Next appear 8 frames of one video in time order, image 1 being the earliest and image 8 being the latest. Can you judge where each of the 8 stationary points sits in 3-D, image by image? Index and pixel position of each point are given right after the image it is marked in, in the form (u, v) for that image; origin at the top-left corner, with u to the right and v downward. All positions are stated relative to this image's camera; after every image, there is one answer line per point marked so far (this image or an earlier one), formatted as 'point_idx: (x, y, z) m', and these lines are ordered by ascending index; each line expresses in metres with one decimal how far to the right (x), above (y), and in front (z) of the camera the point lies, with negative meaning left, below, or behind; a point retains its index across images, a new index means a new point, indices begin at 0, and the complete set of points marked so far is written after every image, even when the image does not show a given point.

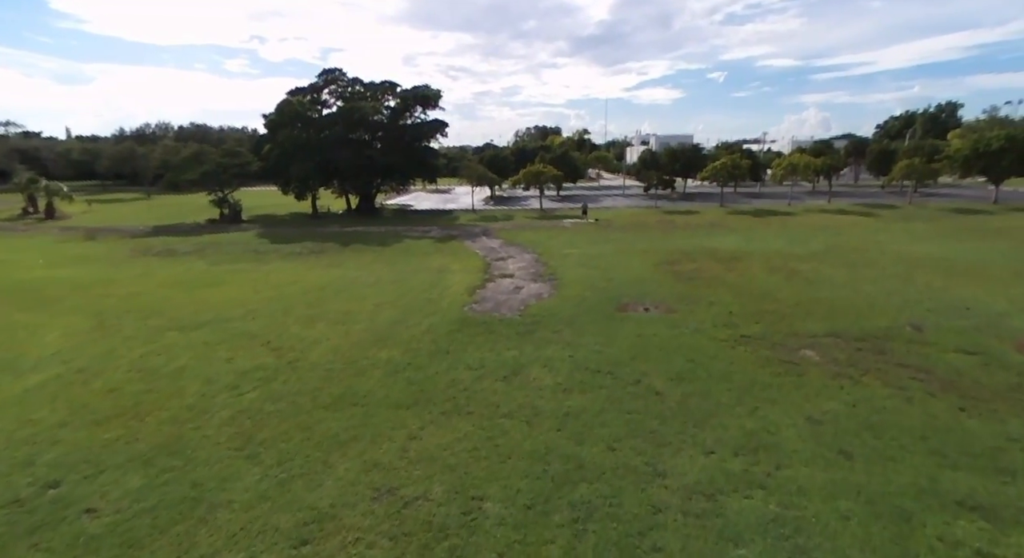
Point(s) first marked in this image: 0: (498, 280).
0: (-0.6, -0.1, +18.7) m
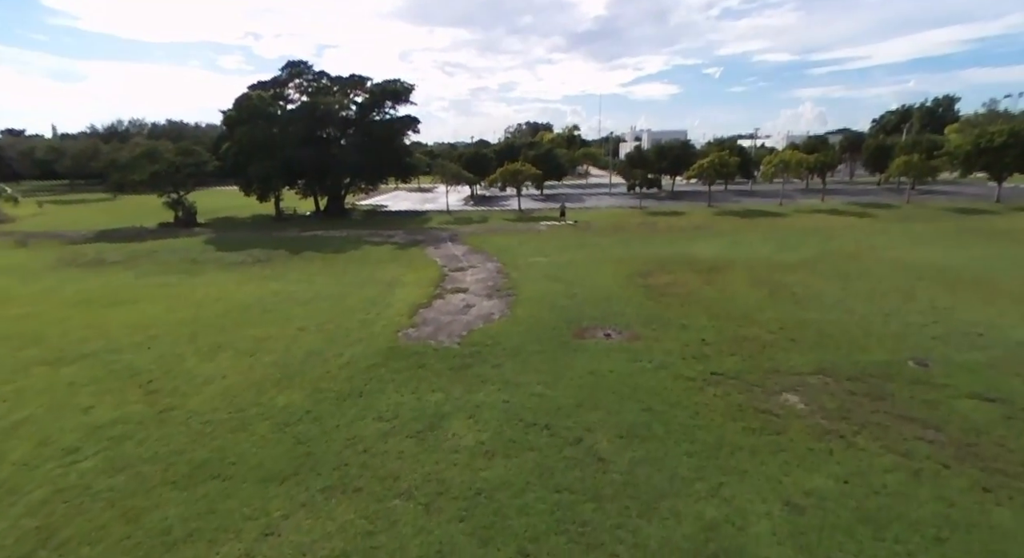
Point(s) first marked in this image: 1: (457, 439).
0: (-2.1, -0.6, +16.7) m
1: (-0.9, -2.7, +8.6) m
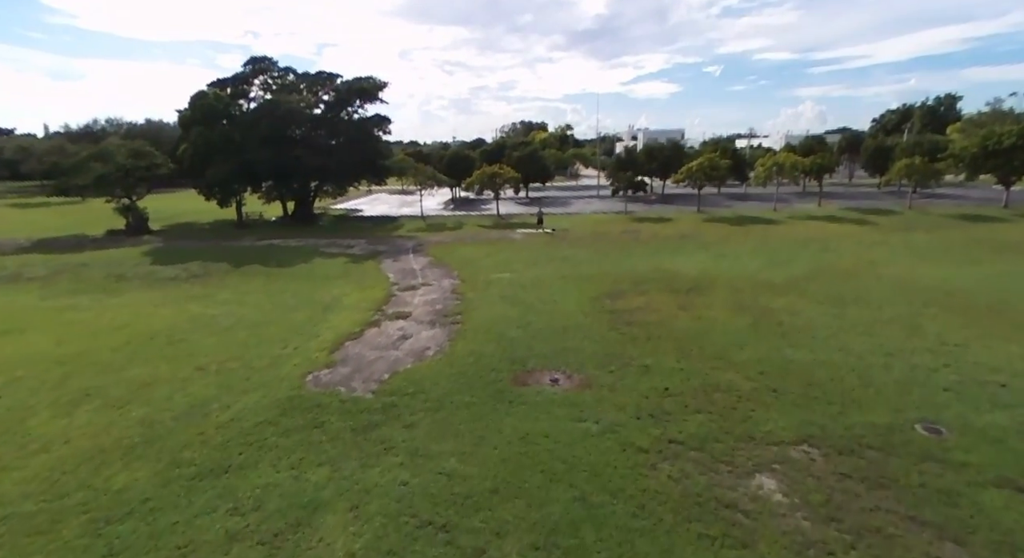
0: (-3.6, -1.3, +14.6) m
1: (-2.4, -3.4, +6.5) m
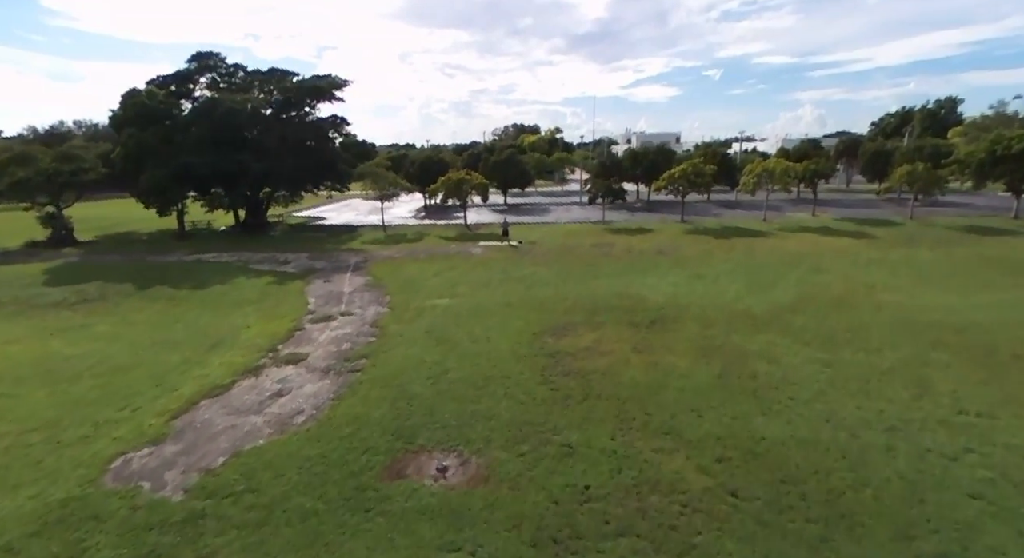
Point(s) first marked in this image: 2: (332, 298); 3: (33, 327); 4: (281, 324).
0: (-5.6, -2.1, +11.8) m
1: (-4.4, -4.2, +3.7) m
2: (-6.2, -0.6, +17.8) m
3: (-14.0, -1.4, +15.1) m
4: (-6.9, -1.3, +15.2) m
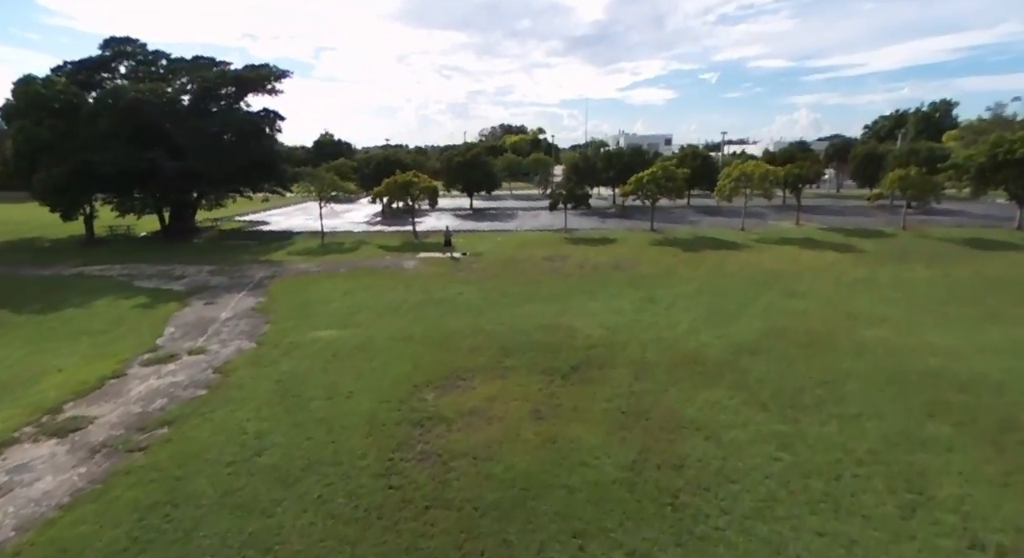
0: (-8.3, -2.8, +8.5) m
1: (-7.0, -4.9, +0.4) m
2: (-8.9, -1.3, +14.5) m
3: (-16.6, -2.1, +11.7) m
4: (-9.5, -2.0, +11.9) m
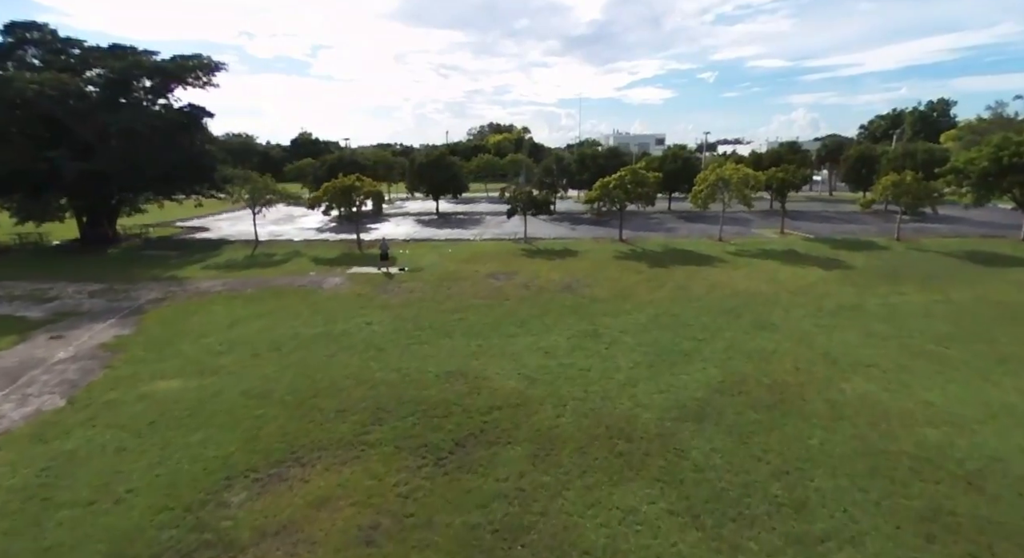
0: (-10.6, -3.6, +5.6) m
1: (-9.3, -5.7, -2.5) m
2: (-11.3, -2.1, +11.6) m
3: (-19.0, -2.8, +8.7) m
4: (-11.9, -2.8, +9.0) m
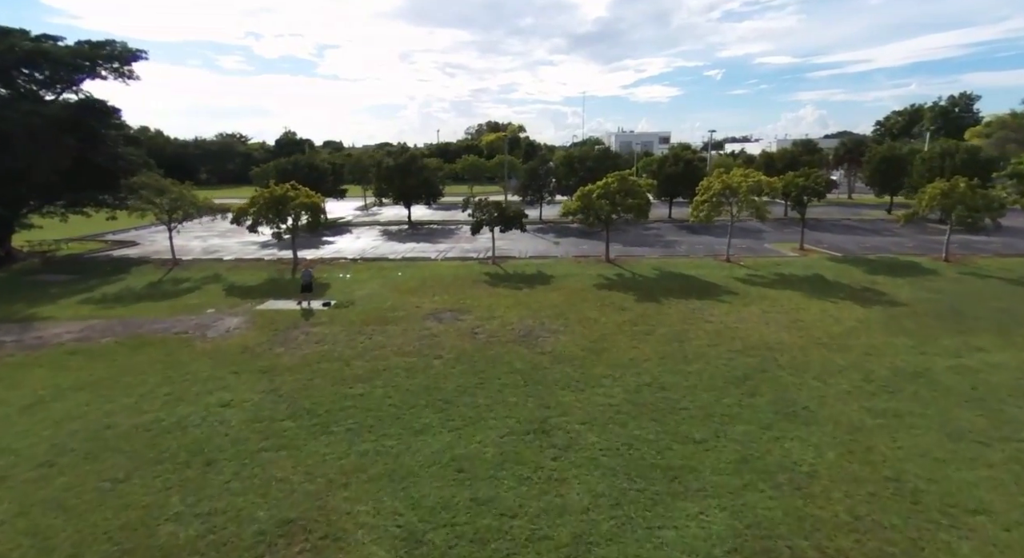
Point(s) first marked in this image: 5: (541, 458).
0: (-12.4, -4.9, +1.1) m
1: (-11.2, -7.0, -7.0) m
2: (-13.0, -3.4, +7.1) m
3: (-20.7, -4.2, +4.3) m
4: (-13.7, -4.1, +4.5) m
5: (+0.6, -2.9, +8.8) m
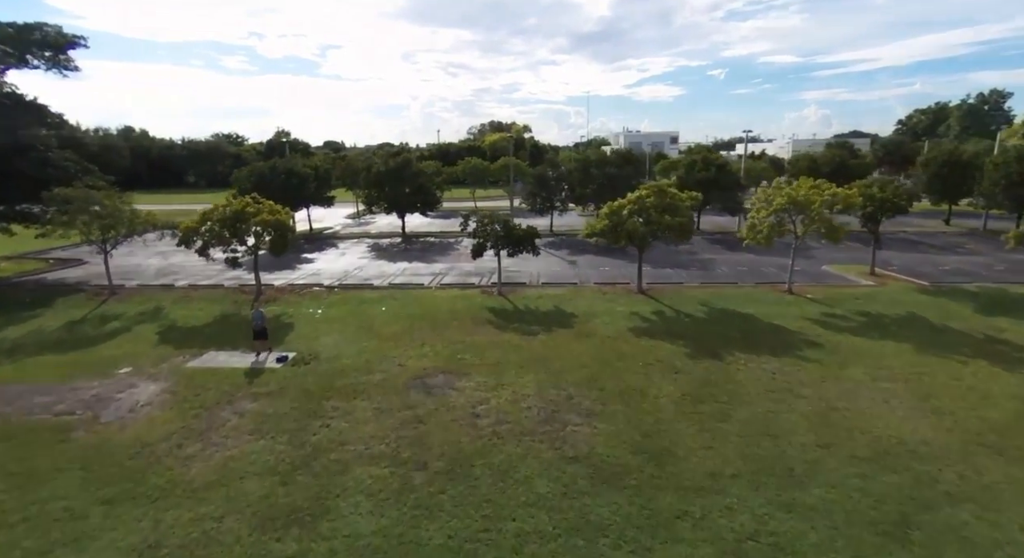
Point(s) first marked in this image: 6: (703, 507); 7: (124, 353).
0: (-12.2, -6.2, -3.2) m
1: (-11.0, -8.3, -11.3) m
2: (-12.7, -4.7, +2.8) m
3: (-20.5, -5.4, +0.1) m
4: (-13.4, -5.3, +0.2) m
5: (+0.9, -4.1, +4.5) m
6: (+3.0, -3.2, +7.8) m
7: (-10.8, -1.9, +14.2) m
